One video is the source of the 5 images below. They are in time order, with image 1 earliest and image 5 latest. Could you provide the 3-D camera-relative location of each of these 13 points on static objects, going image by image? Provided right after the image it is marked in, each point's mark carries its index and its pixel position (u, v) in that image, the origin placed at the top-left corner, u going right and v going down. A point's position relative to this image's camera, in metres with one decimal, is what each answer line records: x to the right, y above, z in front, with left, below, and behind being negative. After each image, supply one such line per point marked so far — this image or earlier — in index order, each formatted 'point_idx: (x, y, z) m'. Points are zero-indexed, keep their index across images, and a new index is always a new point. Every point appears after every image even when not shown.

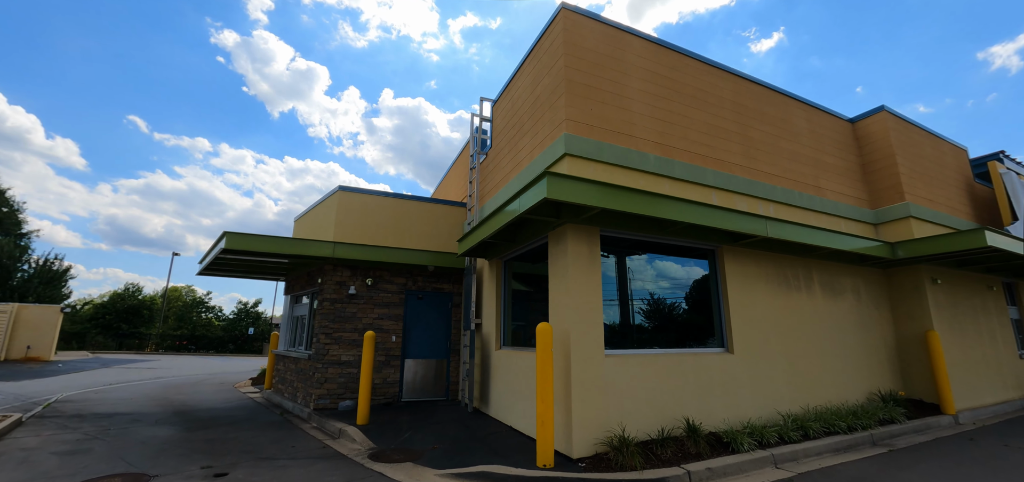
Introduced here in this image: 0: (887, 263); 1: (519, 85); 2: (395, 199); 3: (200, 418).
0: (+7.3, -0.4, +8.4) m
1: (+0.2, +2.8, +7.8) m
2: (-2.6, +1.0, +9.5) m
3: (-5.8, -3.4, +8.0) m
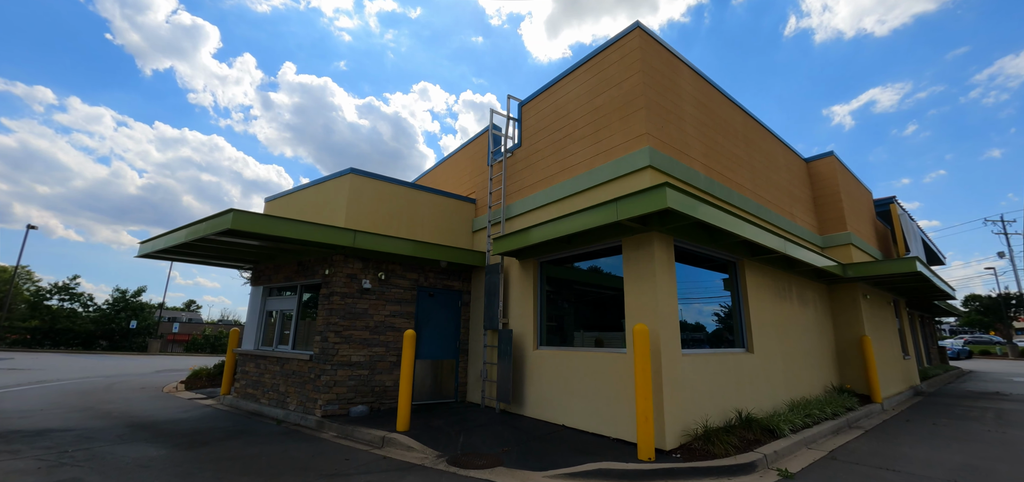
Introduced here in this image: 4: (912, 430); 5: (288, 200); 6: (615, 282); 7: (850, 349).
0: (+7.6, -0.9, +10.1) m
1: (+1.1, +2.8, +7.9) m
2: (-2.2, +1.1, +9.0) m
3: (-5.2, -3.0, +6.7) m
4: (+7.2, -3.4, +7.7) m
5: (-5.0, +1.0, +9.6) m
6: (+1.6, -0.6, +6.7) m
7: (+7.9, -2.5, +10.1) m
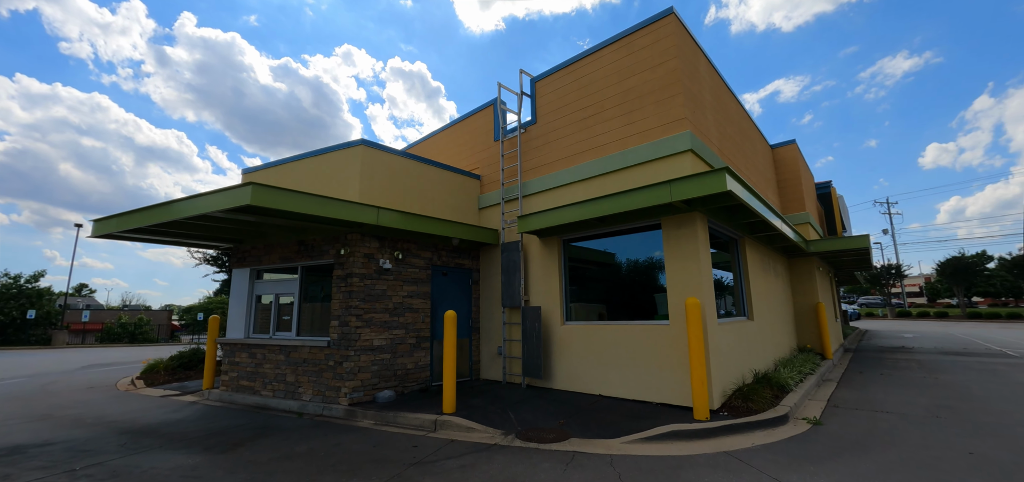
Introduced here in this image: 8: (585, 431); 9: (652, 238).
0: (+7.6, -0.3, +11.5) m
1: (+1.5, +3.2, +8.0) m
2: (-1.9, +1.6, +8.5) m
3: (-4.5, -2.7, +6.0) m
4: (+7.5, -2.9, +9.1) m
5: (-4.8, +1.4, +8.7) m
6: (+2.2, -0.3, +7.0) m
7: (+7.9, -2.0, +11.6) m
8: (+1.0, -2.5, +5.6) m
9: (+2.3, 0.0, +7.1) m
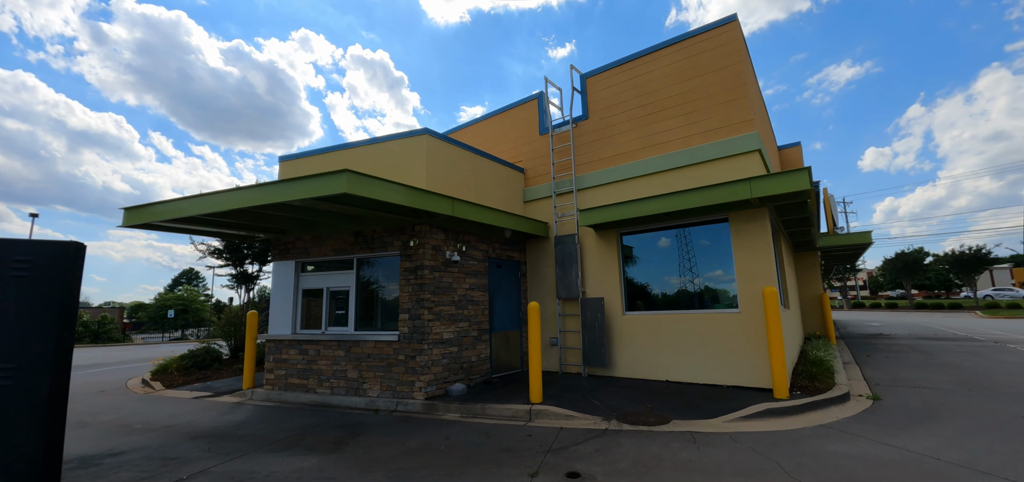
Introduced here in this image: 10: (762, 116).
0: (+8.3, -0.2, +12.3) m
1: (+2.7, +3.3, +8.2) m
2: (-0.8, +1.7, +8.5) m
3: (-3.2, -2.6, +5.8) m
4: (+8.5, -2.8, +10.0) m
5: (-3.7, +1.6, +8.4) m
6: (+3.5, -0.2, +7.4) m
7: (+8.6, -1.8, +12.5) m
8: (+2.3, -2.4, +5.9) m
9: (+3.5, +0.2, +7.5) m
10: (+5.0, +2.5, +8.6) m
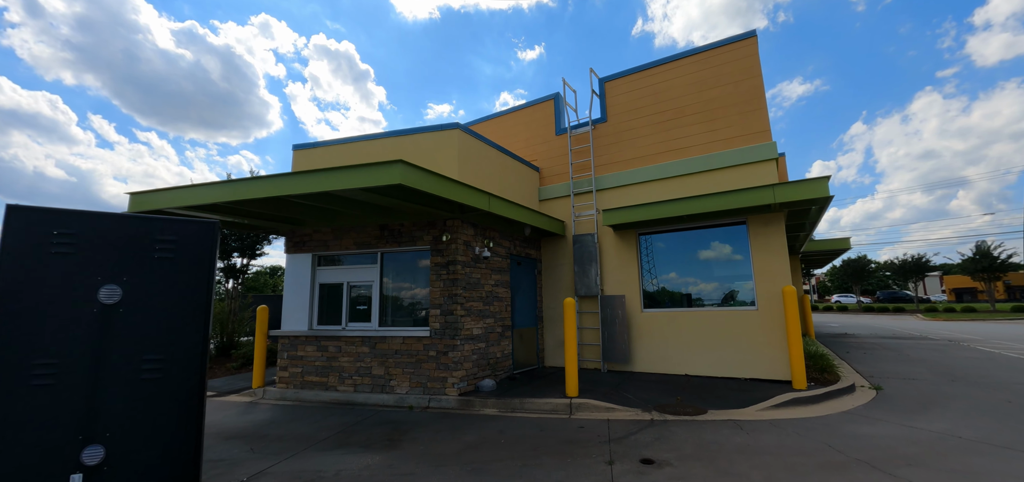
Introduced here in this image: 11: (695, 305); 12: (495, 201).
0: (+8.4, -0.3, +13.1) m
1: (+3.2, +3.3, +8.5) m
2: (-0.3, +1.8, +8.5) m
3: (-2.5, -2.5, +5.6) m
4: (+8.7, -2.9, +10.8) m
5: (-3.2, +1.7, +8.2) m
6: (+4.0, -0.2, +7.8) m
7: (+8.6, -1.9, +13.3) m
8: (+2.9, -2.4, +6.2) m
9: (+4.0, +0.1, +7.9) m
10: (+5.4, +2.4, +9.1) m
11: (+3.5, -1.2, +7.9) m
12: (-0.3, +0.7, +7.2) m
